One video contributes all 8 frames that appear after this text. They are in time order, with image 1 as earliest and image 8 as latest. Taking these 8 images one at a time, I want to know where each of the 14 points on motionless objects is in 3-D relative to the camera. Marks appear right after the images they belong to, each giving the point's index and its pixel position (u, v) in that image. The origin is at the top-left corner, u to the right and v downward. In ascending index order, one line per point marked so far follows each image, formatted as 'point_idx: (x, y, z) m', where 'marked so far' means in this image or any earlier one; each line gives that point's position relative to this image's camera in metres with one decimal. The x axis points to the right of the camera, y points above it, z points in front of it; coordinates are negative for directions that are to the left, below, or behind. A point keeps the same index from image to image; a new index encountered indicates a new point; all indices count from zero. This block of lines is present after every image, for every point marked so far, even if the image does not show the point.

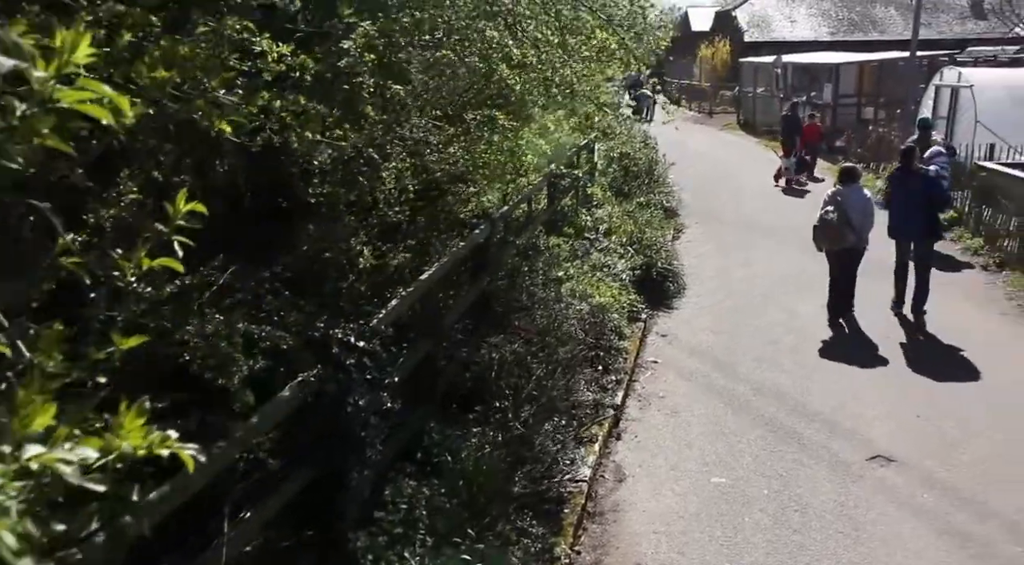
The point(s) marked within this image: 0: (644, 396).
0: (+1.0, -0.9, +7.2) m
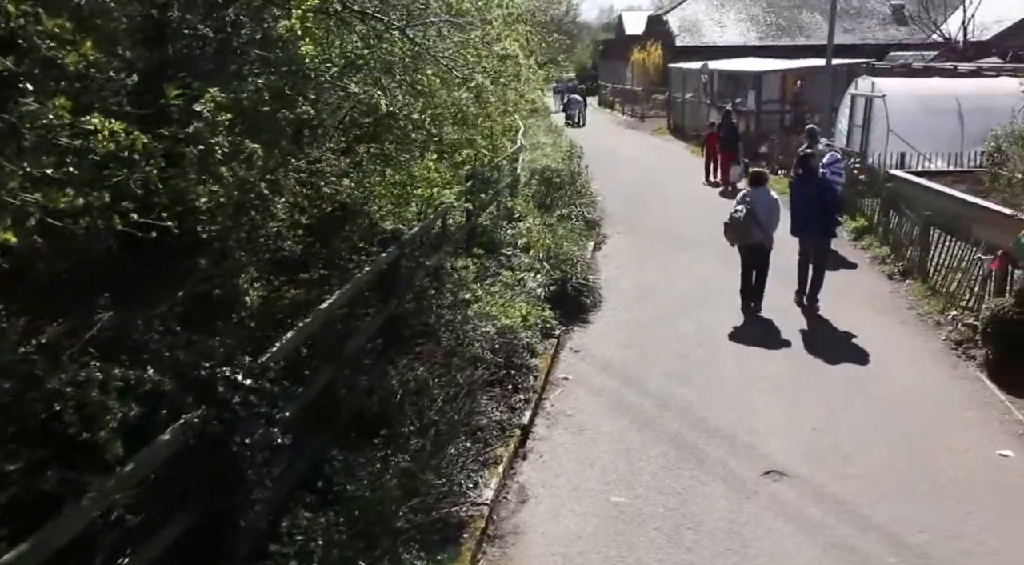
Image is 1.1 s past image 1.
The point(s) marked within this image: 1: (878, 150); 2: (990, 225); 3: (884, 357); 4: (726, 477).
0: (+0.3, -1.1, +7.3) m
1: (+6.5, +2.3, +16.2) m
2: (+5.5, +0.7, +10.7) m
3: (+3.4, -0.7, +8.4) m
4: (+1.5, -1.3, +6.2) m
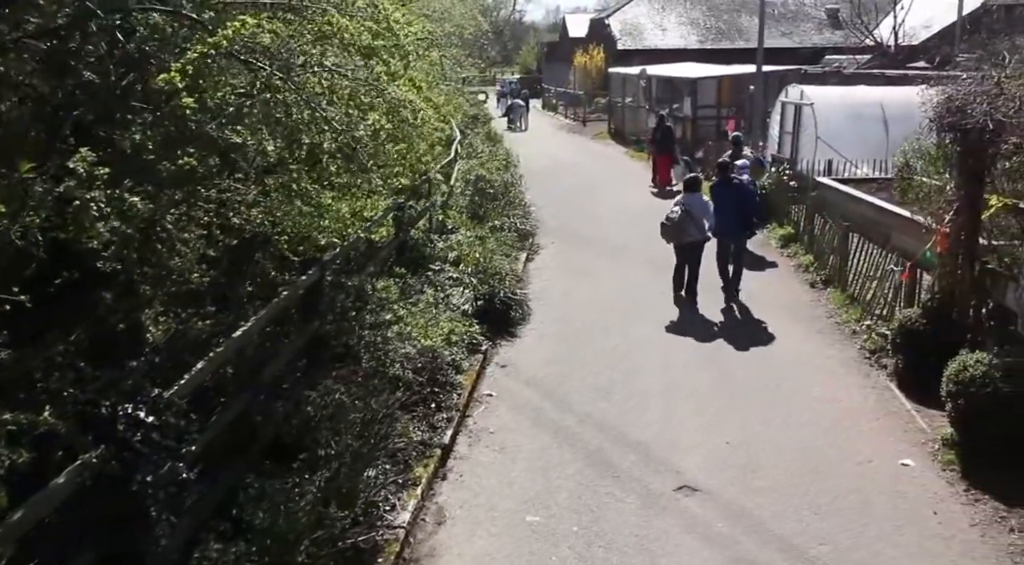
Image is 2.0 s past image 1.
0: (-0.3, -1.2, +7.4) m
1: (+5.3, +2.2, +16.6) m
2: (+4.7, +0.6, +11.0) m
3: (+2.7, -0.8, +8.7) m
4: (+0.9, -1.5, +6.4) m
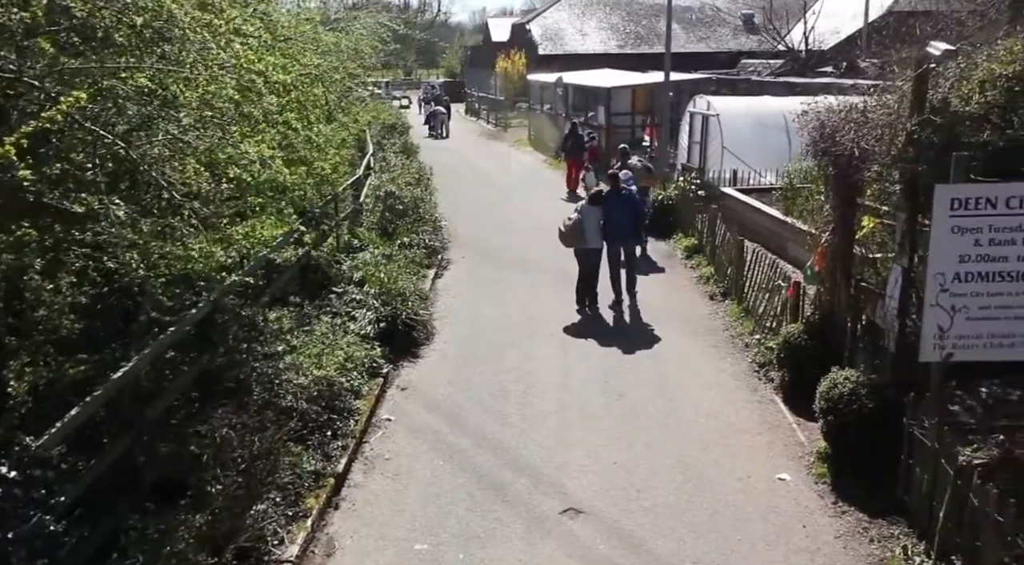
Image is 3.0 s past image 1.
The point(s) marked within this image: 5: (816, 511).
0: (-1.2, -1.4, +7.5) m
1: (+3.7, +2.1, +17.1) m
2: (+3.6, +0.5, +11.4) m
3: (+1.8, -1.0, +9.0) m
4: (+0.1, -1.7, +6.5) m
5: (+2.1, -1.6, +6.5) m
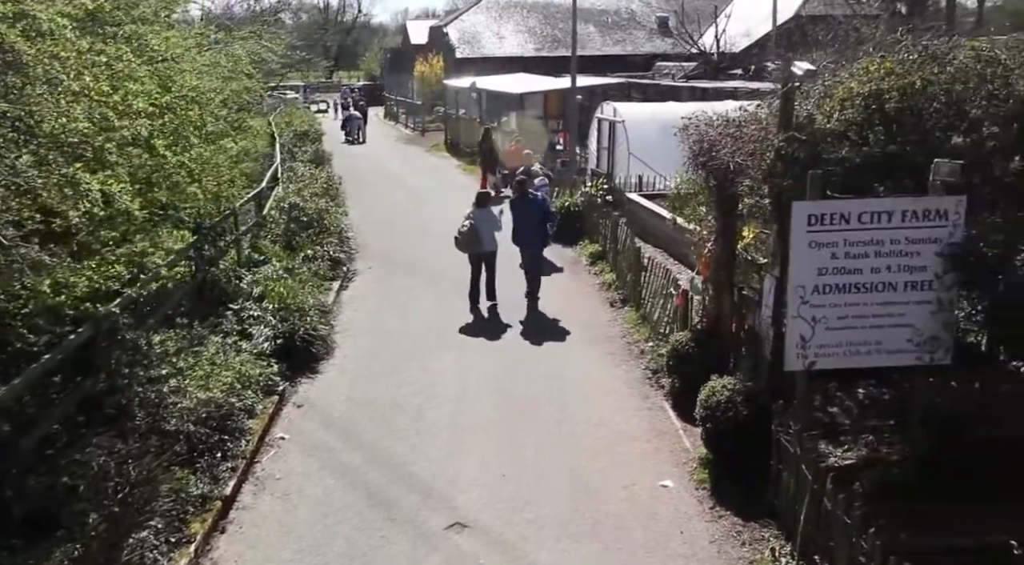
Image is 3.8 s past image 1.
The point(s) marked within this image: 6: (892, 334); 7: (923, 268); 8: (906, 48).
0: (-2.0, -1.6, +7.5) m
1: (+2.1, +2.1, +17.4) m
2: (+2.3, +0.4, +11.8) m
3: (+0.7, -1.1, +9.1) m
4: (-0.7, -1.8, +6.6) m
5: (+1.3, -1.7, +6.7) m
6: (+2.6, -0.4, +6.2) m
7: (+2.7, +0.1, +6.1) m
8: (+3.0, +1.8, +7.1) m
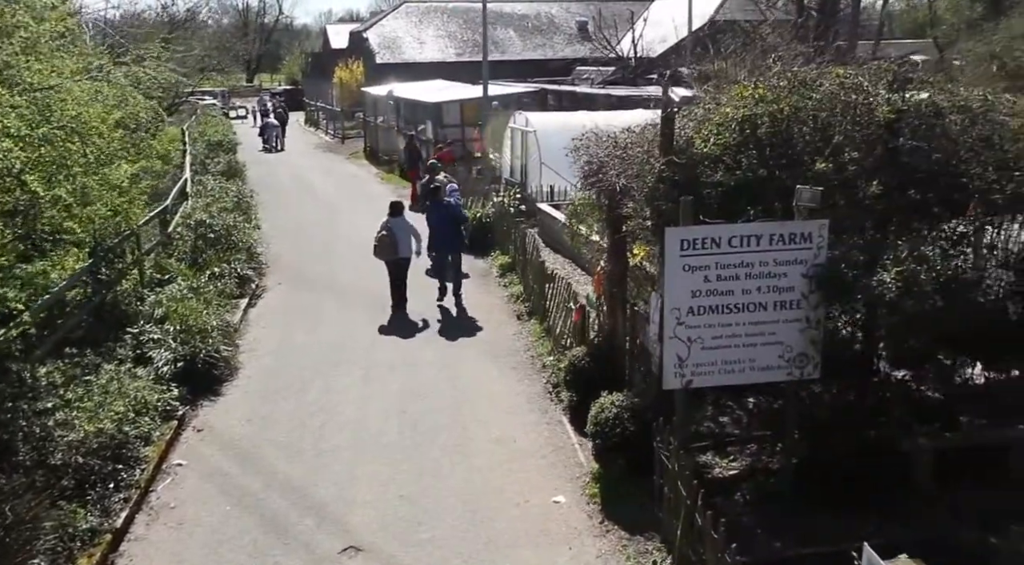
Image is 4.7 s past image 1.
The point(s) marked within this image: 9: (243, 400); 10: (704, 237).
0: (-2.9, -1.8, +7.4) m
1: (+0.4, +1.9, +17.6) m
2: (+1.1, +0.2, +12.0) m
3: (-0.2, -1.3, +9.3) m
4: (-1.5, -2.0, +6.7) m
5: (+0.5, -1.9, +6.9) m
6: (+1.8, -0.5, +6.5) m
7: (+1.9, 0.0, +6.4) m
8: (+2.1, +1.7, +7.4) m
9: (-2.8, -1.2, +9.5) m
10: (+1.3, +0.3, +6.2) m
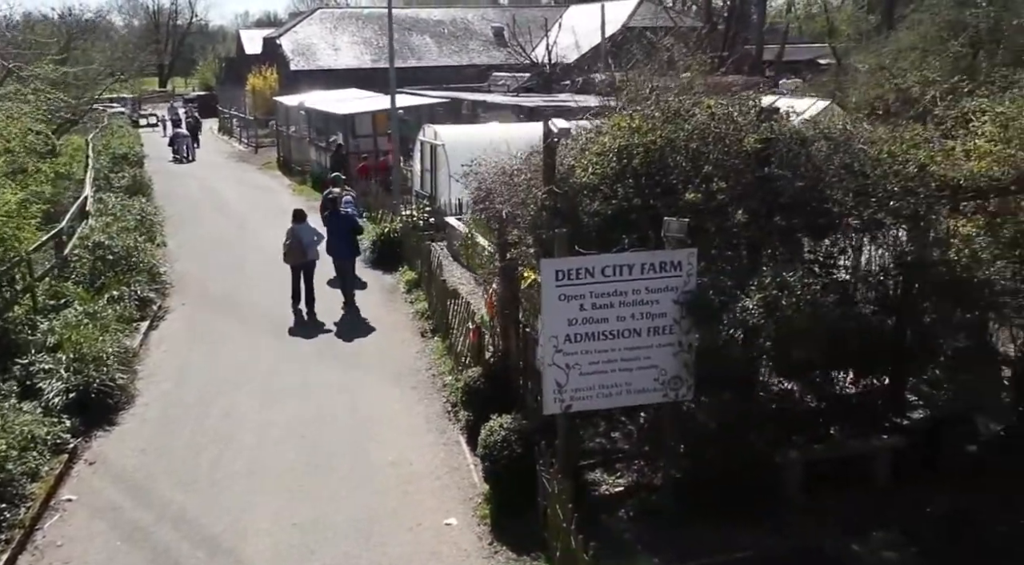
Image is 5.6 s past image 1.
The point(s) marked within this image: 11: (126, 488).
0: (-3.8, -2.1, +7.3) m
1: (-1.3, +1.7, +17.7) m
2: (-0.2, 0.0, +12.2) m
3: (-1.3, -1.5, +9.4) m
4: (-2.3, -2.3, +6.7) m
5: (-0.3, -2.1, +7.1) m
6: (+0.9, -0.7, +6.8) m
7: (+1.1, -0.2, +6.7) m
8: (+1.2, +1.5, +7.7) m
9: (-3.8, -1.5, +9.4) m
10: (+0.5, +0.1, +6.4) m
11: (-3.5, -1.9, +8.2) m
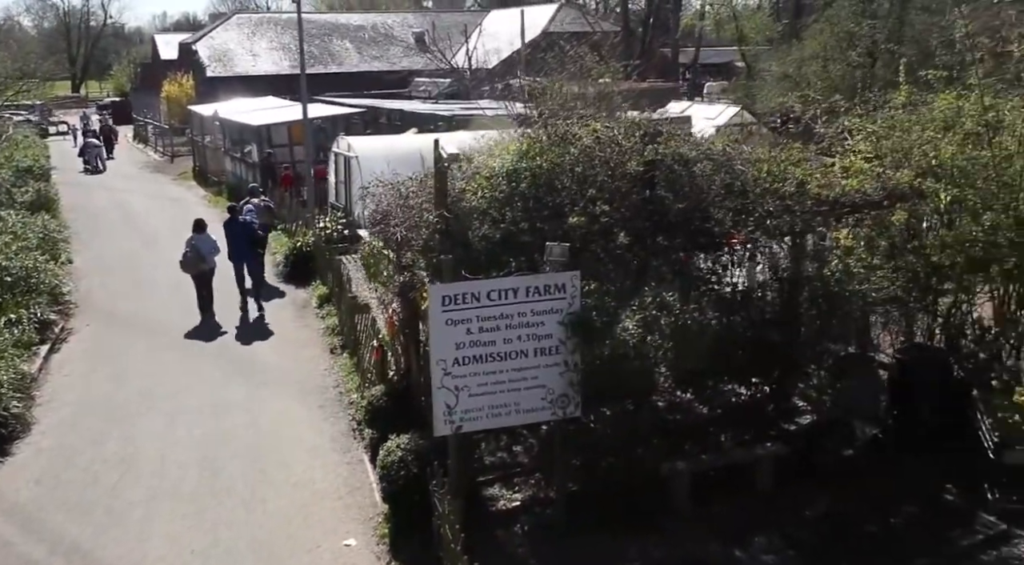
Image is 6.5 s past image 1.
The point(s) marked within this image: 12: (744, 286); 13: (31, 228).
0: (-4.6, -2.4, +7.2) m
1: (-3.0, +1.4, +17.7) m
2: (-1.4, -0.2, +12.3) m
3: (-2.3, -1.7, +9.4) m
4: (-3.1, -2.5, +6.6) m
5: (-1.1, -2.3, +7.2) m
6: (+0.1, -0.9, +7.0) m
7: (+0.3, -0.4, +6.9) m
8: (+0.2, +1.3, +7.9) m
9: (-4.8, -1.8, +9.3) m
10: (-0.3, -0.1, +6.6) m
11: (-4.3, -2.1, +8.1) m
12: (+2.0, 0.0, +7.8) m
13: (-8.3, +1.0, +16.0) m
